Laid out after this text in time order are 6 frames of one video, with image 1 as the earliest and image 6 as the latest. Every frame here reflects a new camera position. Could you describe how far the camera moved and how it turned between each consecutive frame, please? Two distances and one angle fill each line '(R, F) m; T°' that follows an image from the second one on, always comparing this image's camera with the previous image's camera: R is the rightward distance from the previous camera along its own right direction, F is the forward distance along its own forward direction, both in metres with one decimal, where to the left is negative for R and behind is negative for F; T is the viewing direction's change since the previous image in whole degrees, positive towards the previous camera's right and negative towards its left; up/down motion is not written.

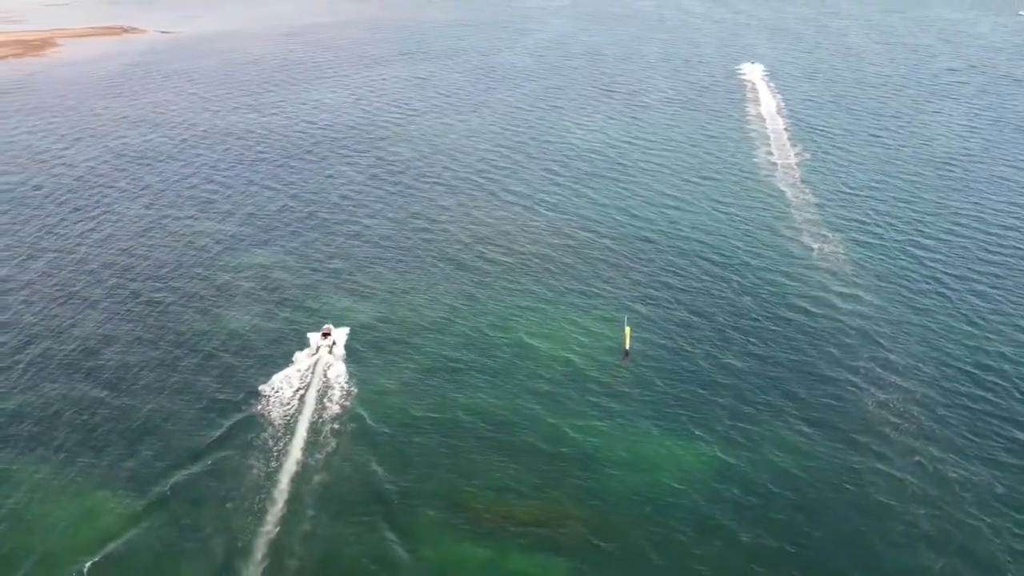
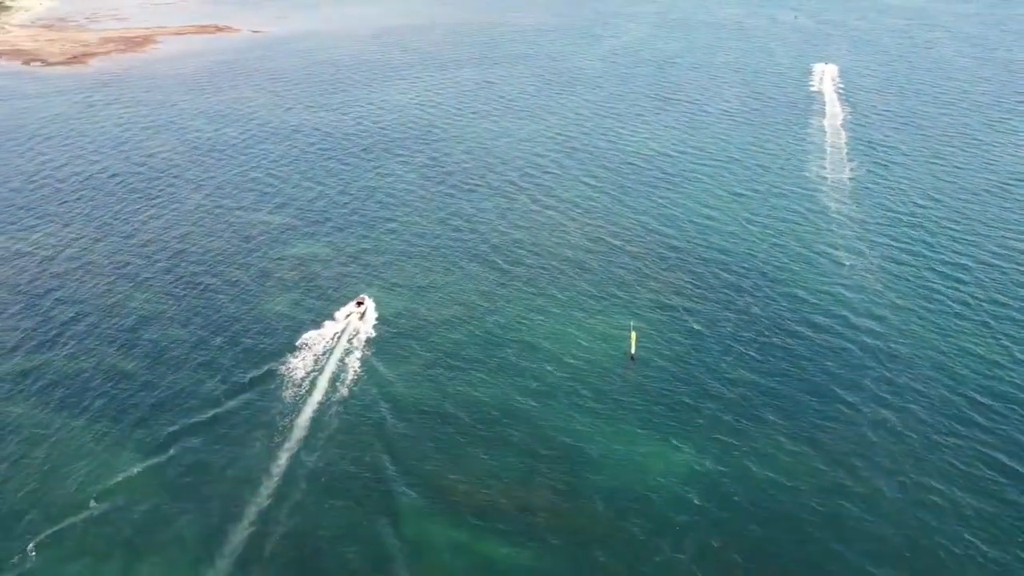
(+8.4, -2.4) m; -6°
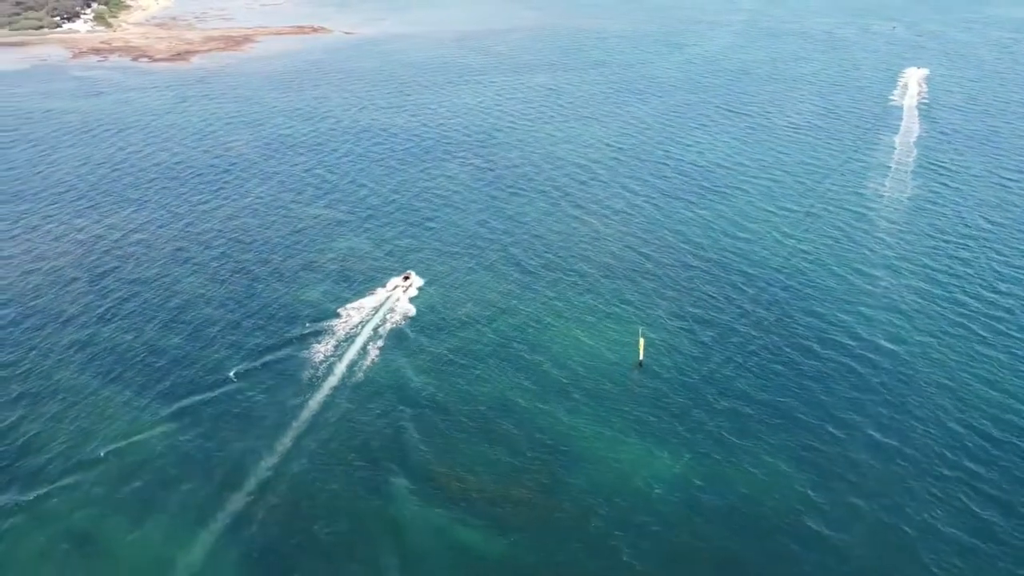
(+9.0, -2.5) m; -7°
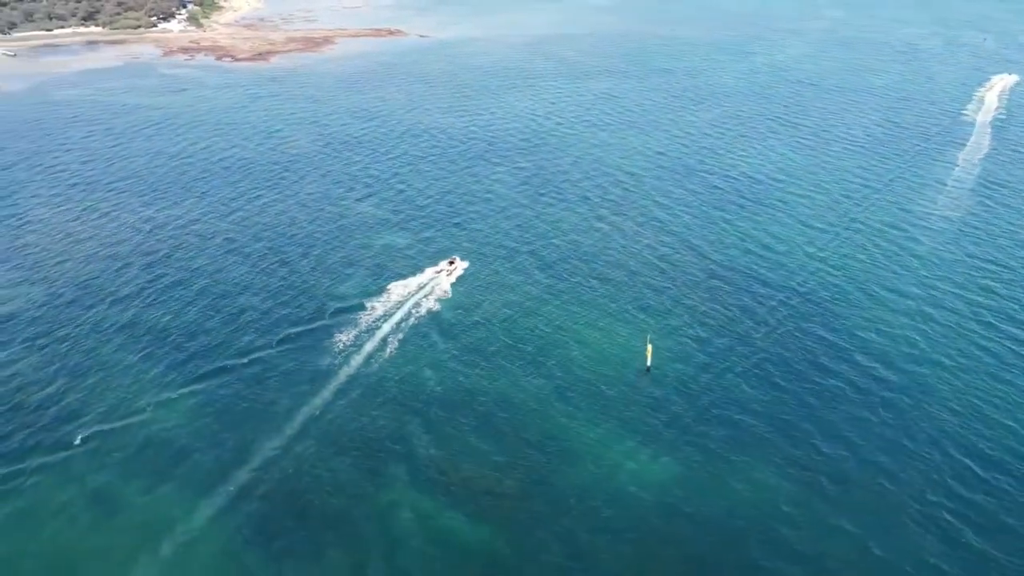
(+7.9, -2.4) m; -6°
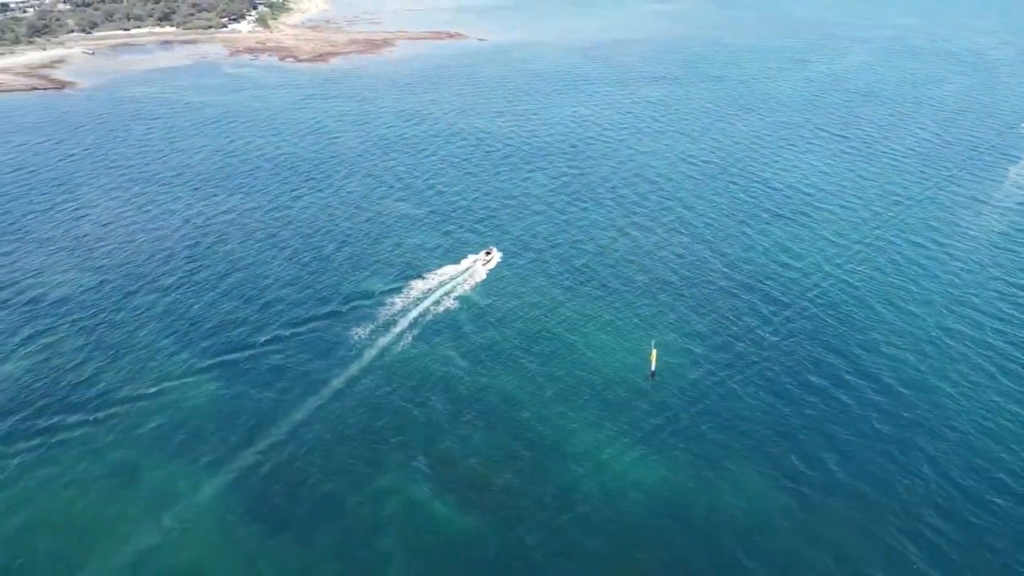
(+6.3, -1.9) m; -5°
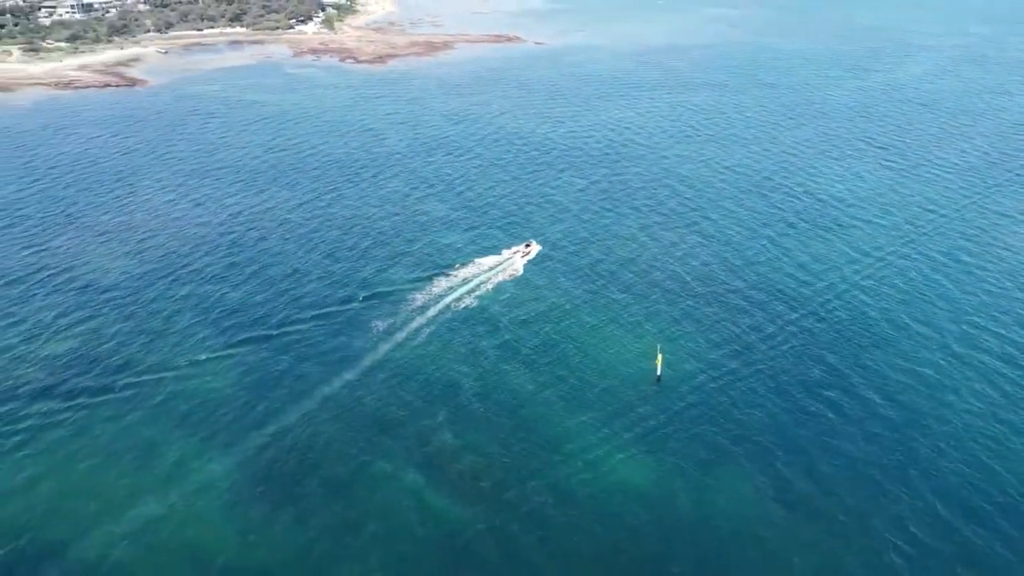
(+7.1, -2.3) m; -5°
